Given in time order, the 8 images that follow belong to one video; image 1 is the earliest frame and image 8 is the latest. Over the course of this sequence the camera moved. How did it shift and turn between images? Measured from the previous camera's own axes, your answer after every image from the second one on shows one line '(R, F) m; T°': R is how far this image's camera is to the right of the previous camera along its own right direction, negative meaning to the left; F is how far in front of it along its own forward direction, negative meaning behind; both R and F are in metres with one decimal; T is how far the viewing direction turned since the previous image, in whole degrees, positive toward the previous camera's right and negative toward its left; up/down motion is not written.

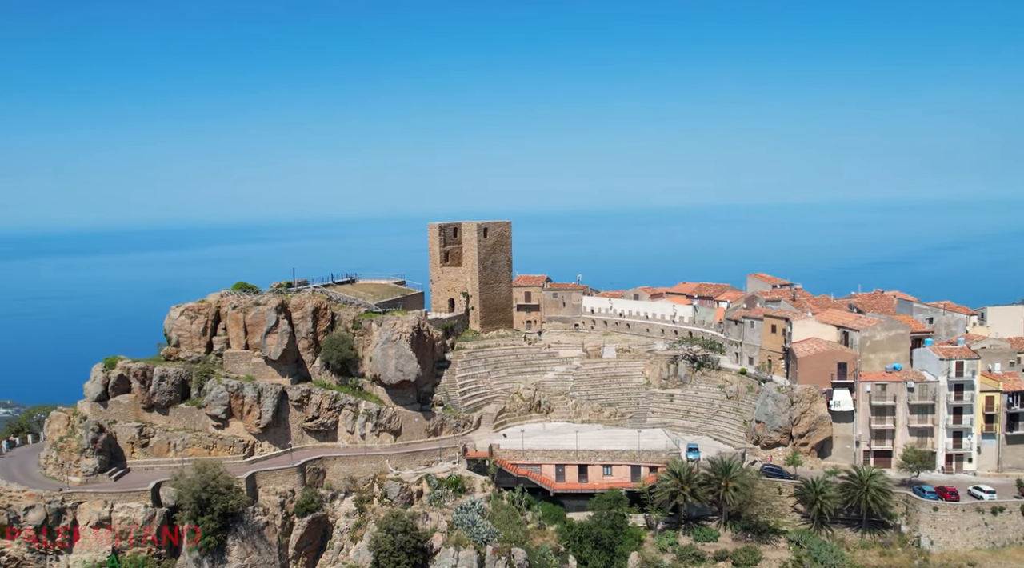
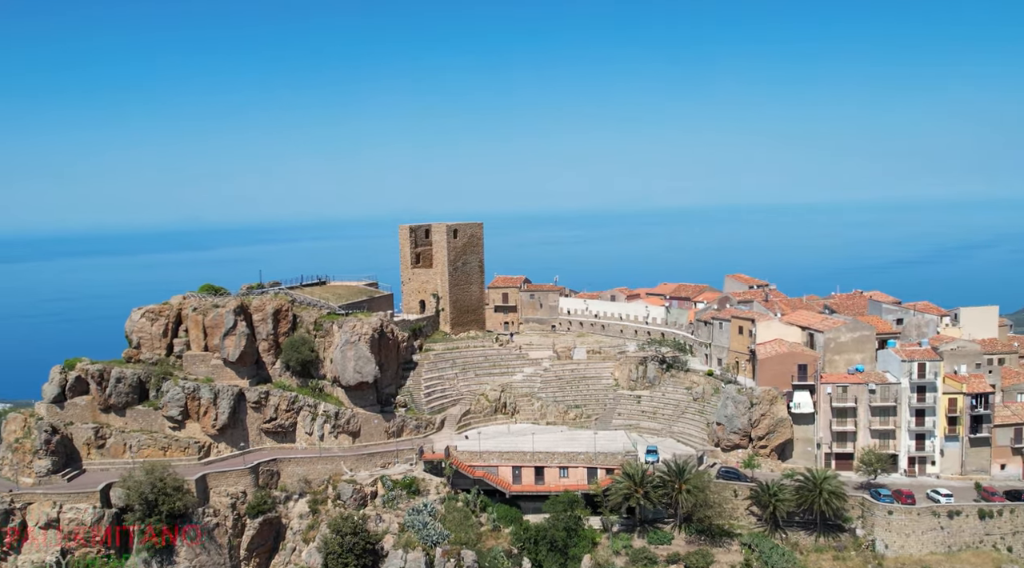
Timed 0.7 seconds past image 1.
(+2.8, +0.1) m; -1°
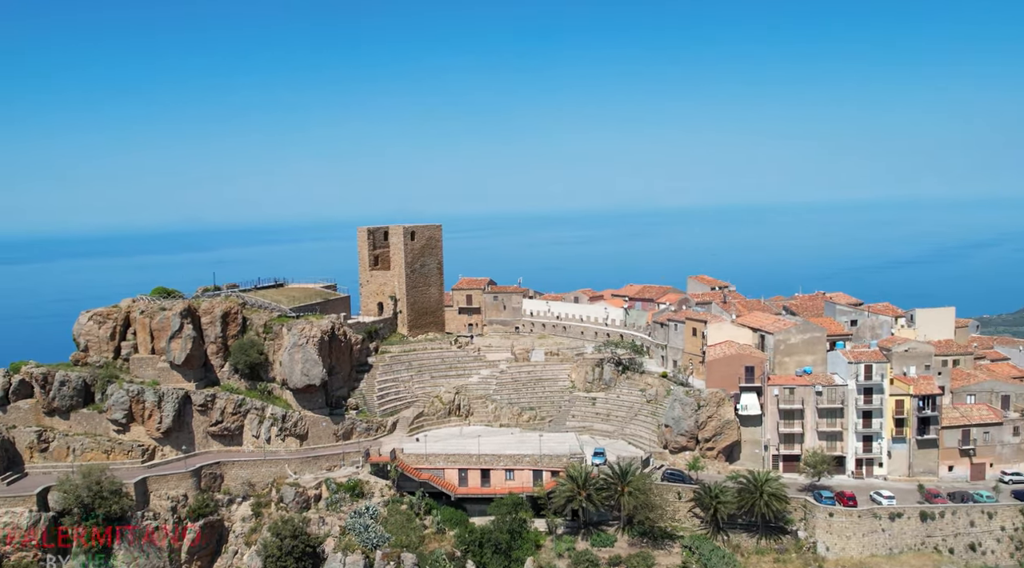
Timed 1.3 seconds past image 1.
(+2.4, 0.0) m; 0°
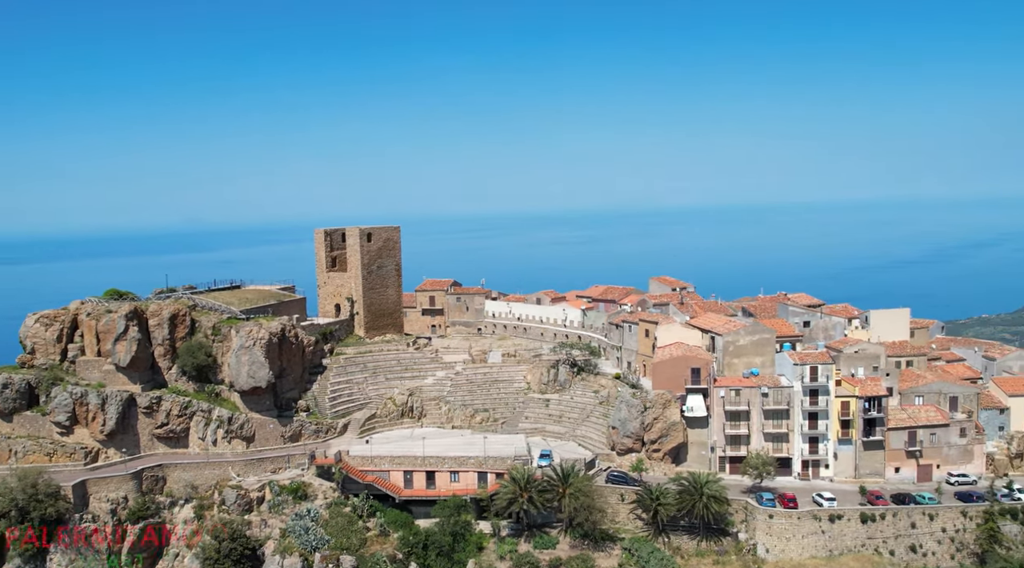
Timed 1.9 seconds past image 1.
(+2.4, 0.0) m; 0°
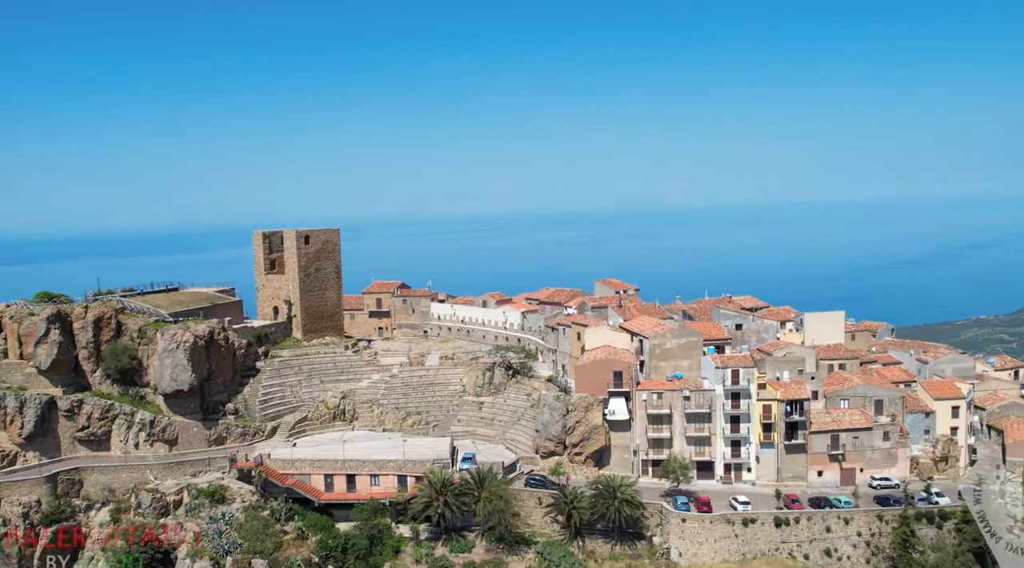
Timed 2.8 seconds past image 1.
(+3.4, +0.1) m; 0°
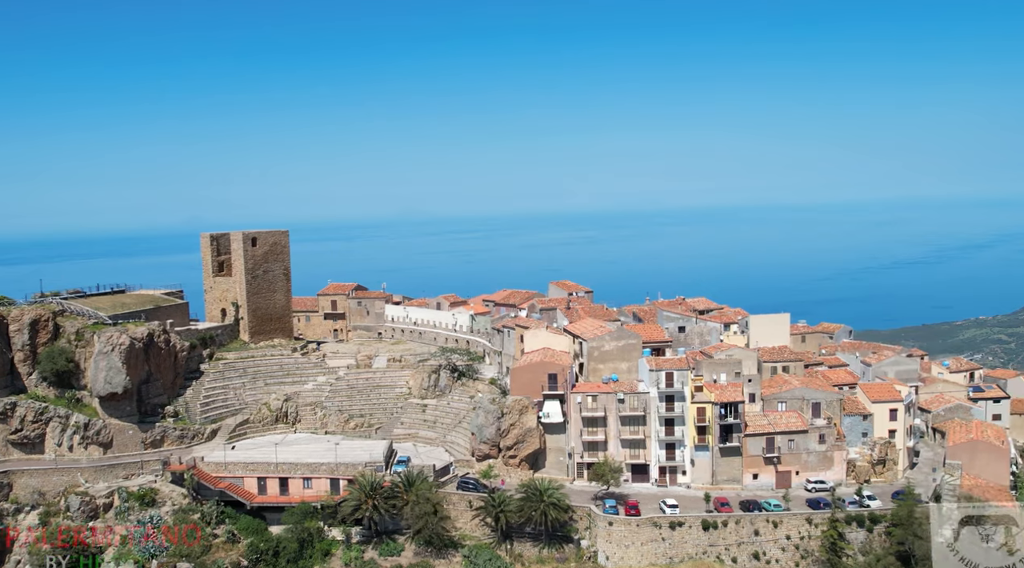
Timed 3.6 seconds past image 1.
(+2.8, +0.1) m; 0°
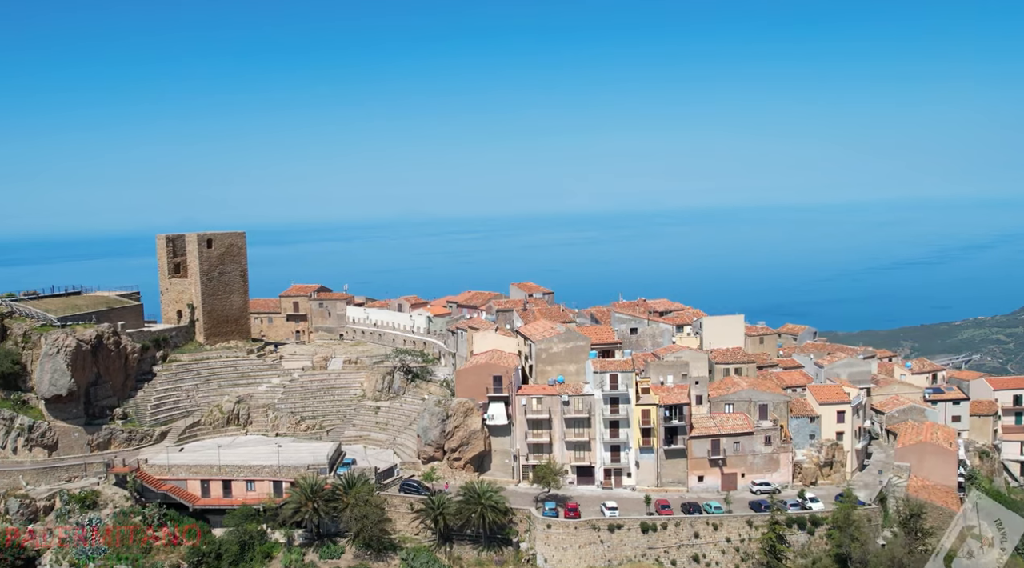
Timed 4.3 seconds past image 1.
(+2.4, +0.1) m; 0°
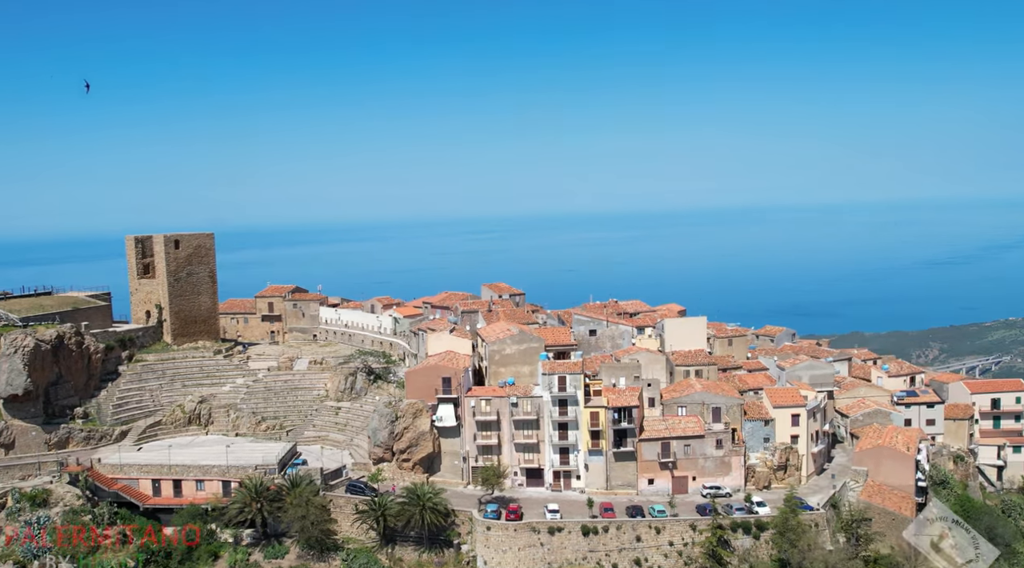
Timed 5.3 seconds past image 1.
(+3.3, +0.1) m; -2°
